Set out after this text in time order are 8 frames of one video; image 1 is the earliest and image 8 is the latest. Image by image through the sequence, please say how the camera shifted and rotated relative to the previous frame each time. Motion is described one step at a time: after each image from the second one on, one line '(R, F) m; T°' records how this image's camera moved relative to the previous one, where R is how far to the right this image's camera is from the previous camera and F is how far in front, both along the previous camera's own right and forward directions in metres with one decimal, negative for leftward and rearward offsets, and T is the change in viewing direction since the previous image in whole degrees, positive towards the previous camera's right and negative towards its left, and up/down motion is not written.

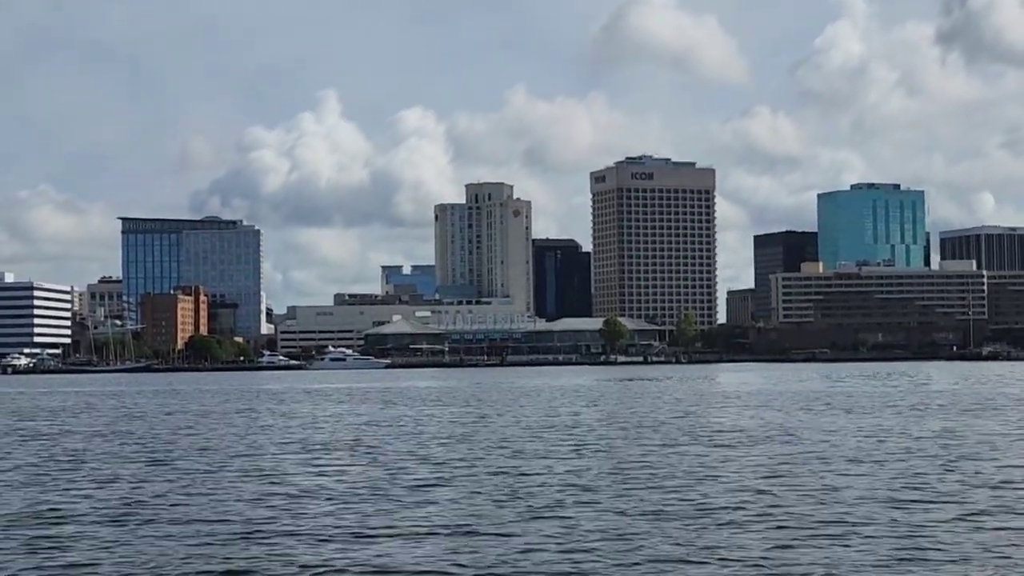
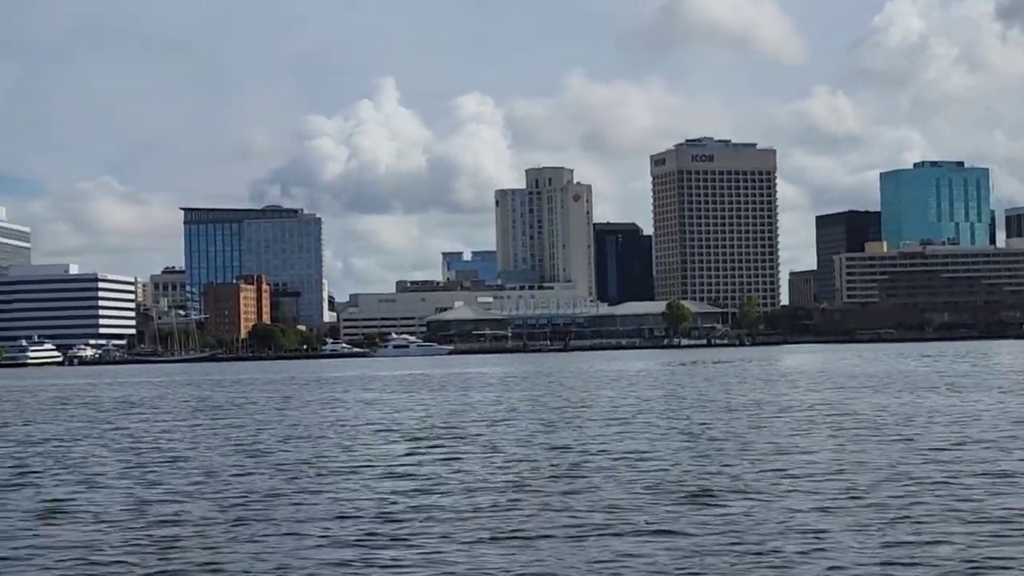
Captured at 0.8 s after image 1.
(-0.2, +0.5) m; -2°
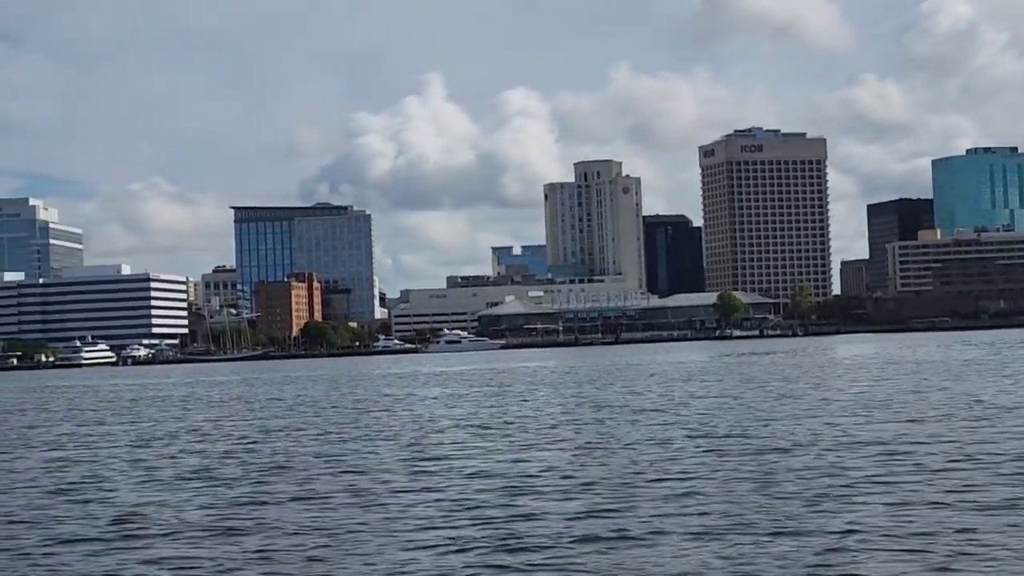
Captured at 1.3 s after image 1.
(-0.2, +0.4) m; -2°
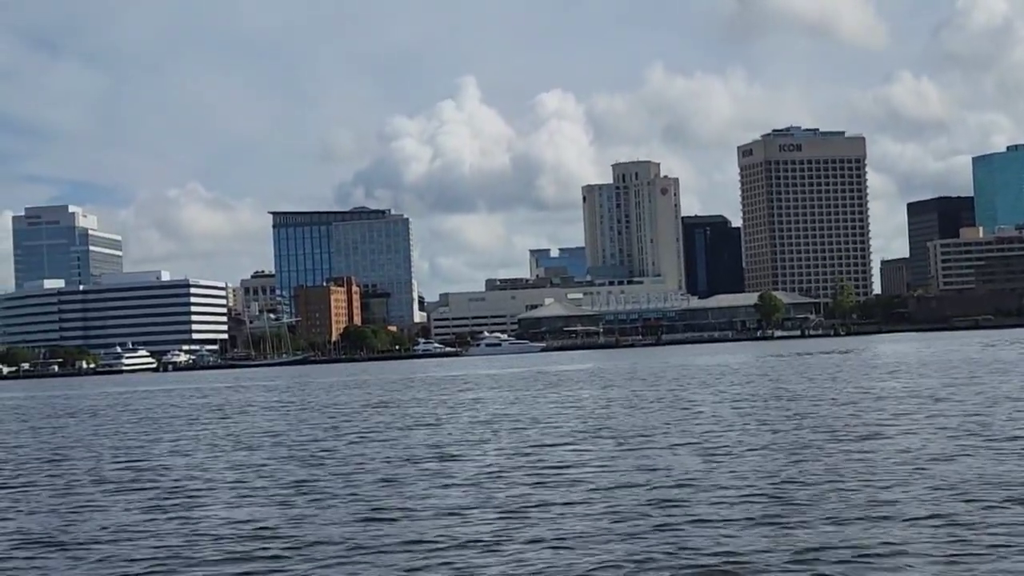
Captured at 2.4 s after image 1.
(-0.4, +0.5) m; -1°
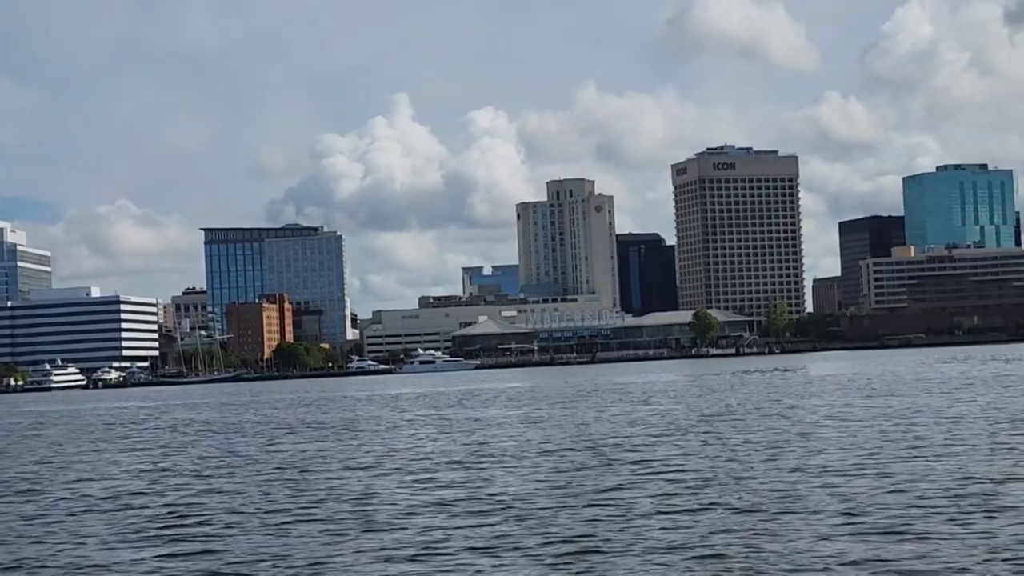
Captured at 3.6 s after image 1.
(-0.4, +0.8) m; +2°
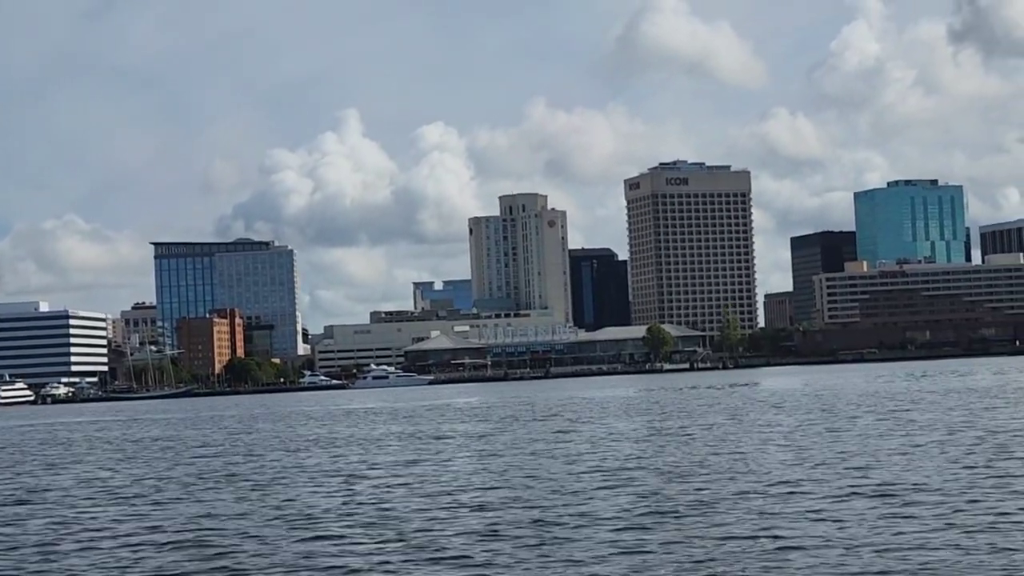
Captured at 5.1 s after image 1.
(-0.5, +0.9) m; +2°
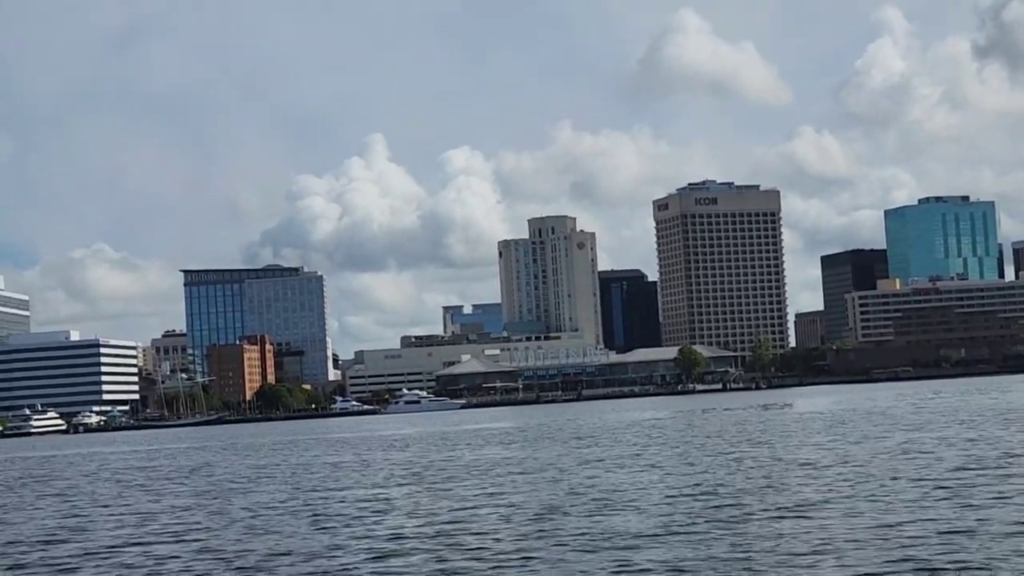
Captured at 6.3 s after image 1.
(-0.3, +0.8) m; -1°
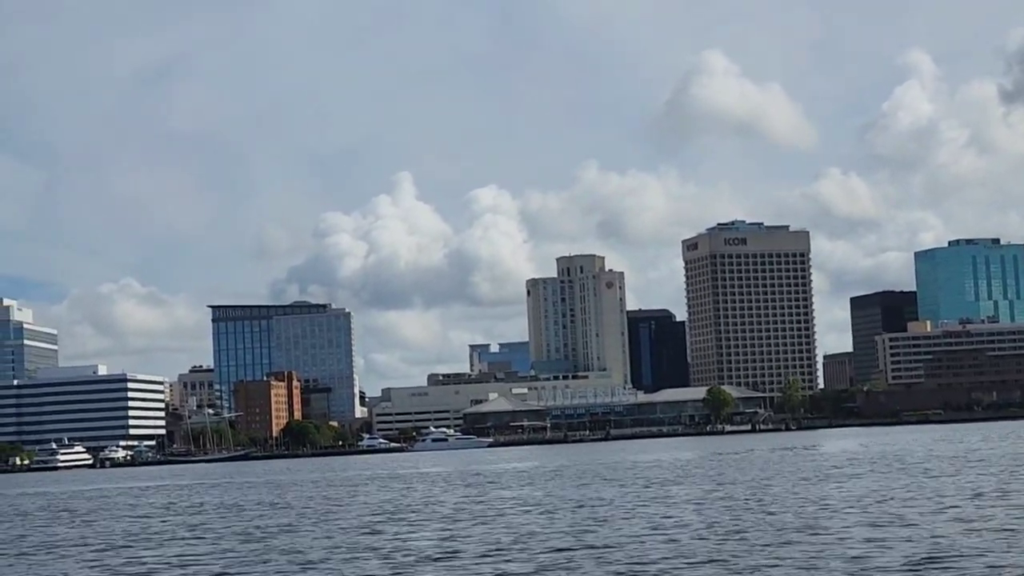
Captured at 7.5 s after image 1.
(-0.4, +0.6) m; -1°
